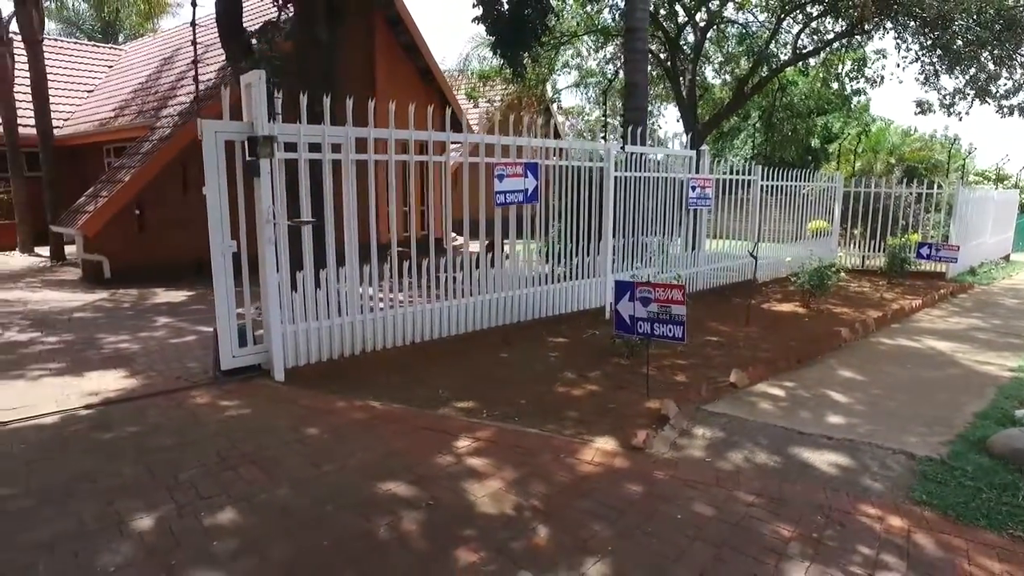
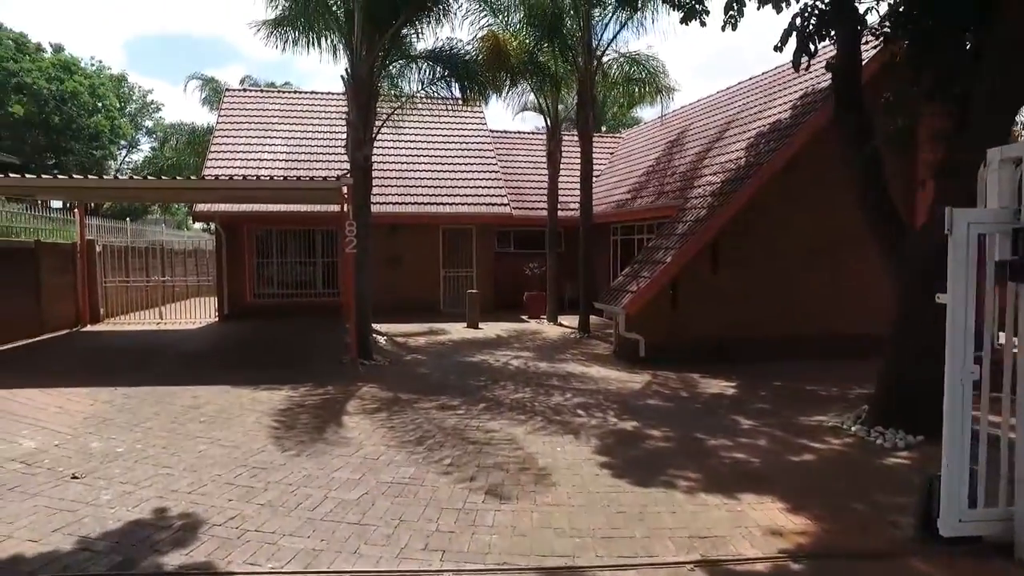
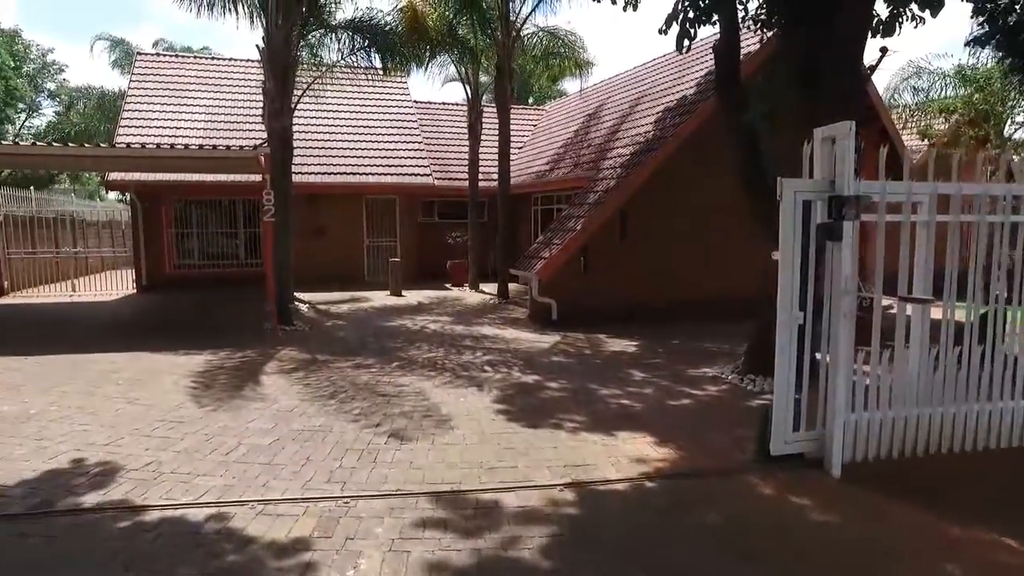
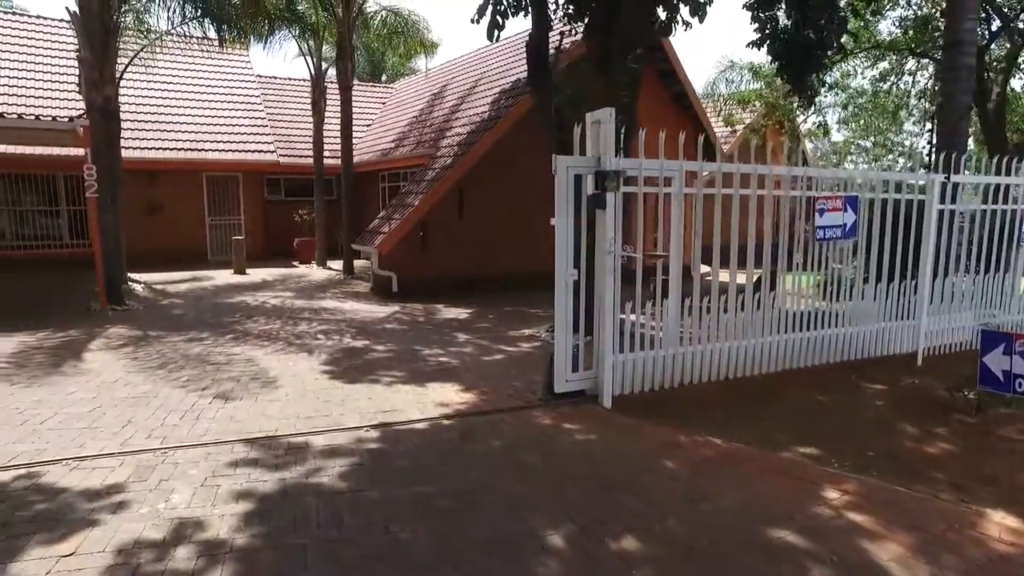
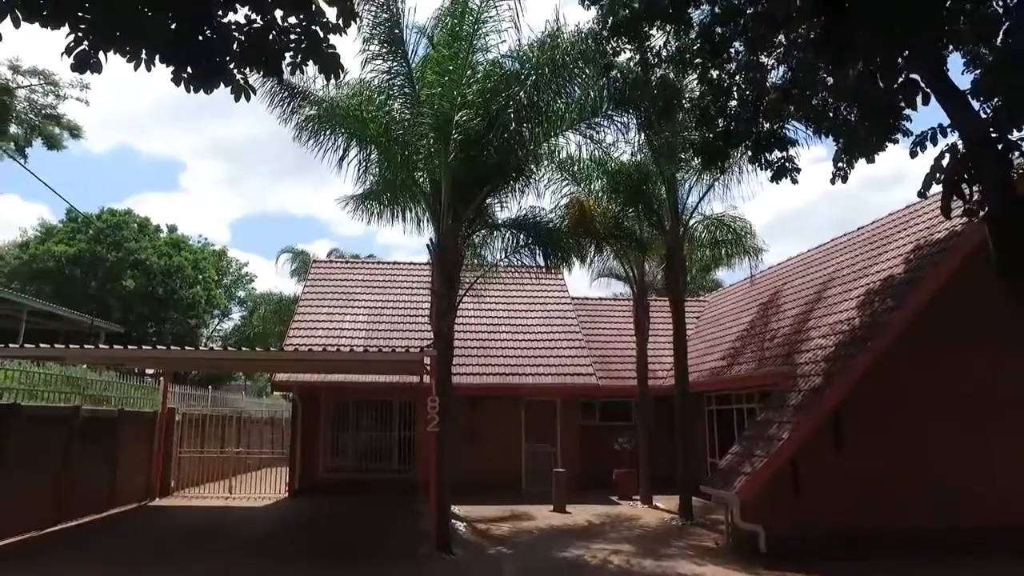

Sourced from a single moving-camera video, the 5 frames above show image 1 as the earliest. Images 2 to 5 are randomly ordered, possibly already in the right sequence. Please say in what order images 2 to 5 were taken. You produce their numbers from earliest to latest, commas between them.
4, 3, 2, 5
